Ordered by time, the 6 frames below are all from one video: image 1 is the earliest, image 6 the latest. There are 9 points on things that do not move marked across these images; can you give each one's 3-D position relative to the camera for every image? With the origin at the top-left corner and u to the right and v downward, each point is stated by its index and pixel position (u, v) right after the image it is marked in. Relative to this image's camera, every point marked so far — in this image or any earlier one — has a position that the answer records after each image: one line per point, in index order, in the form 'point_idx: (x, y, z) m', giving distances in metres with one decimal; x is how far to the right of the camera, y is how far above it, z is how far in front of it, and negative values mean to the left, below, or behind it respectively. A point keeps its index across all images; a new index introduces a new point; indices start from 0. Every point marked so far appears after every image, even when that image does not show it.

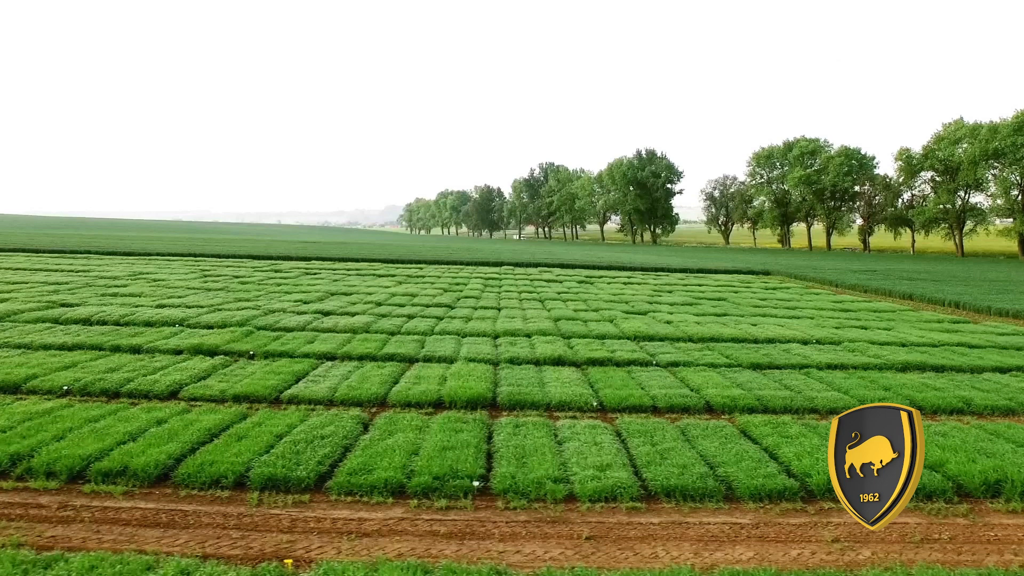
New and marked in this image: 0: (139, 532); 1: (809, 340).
0: (-8.4, -5.6, +6.8) m
1: (+18.6, -3.3, +18.9) m
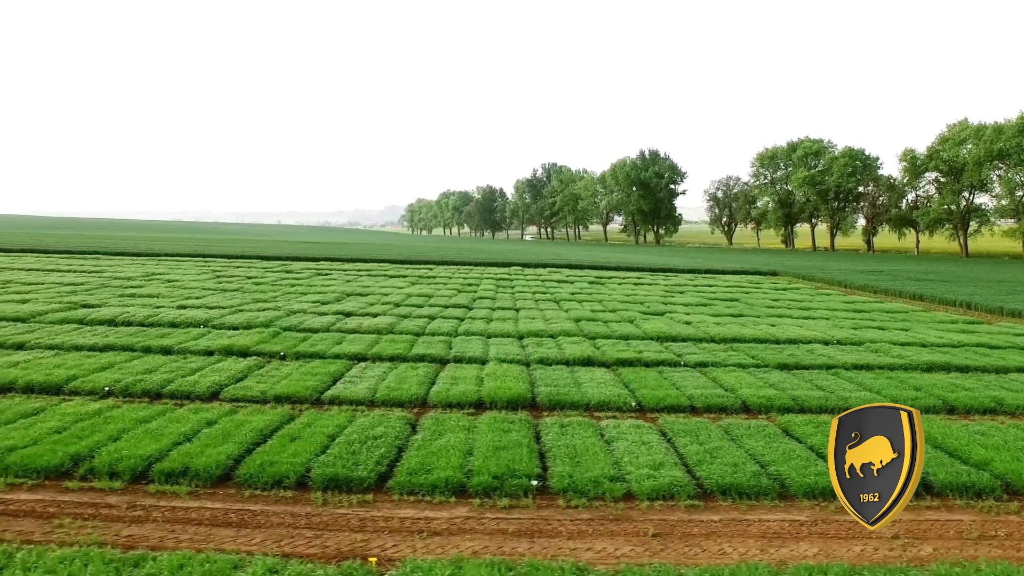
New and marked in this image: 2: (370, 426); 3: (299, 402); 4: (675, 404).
0: (-6.9, -5.6, +7.0) m
1: (+20.1, -3.3, +19.1) m
2: (-4.6, -4.6, +10.1) m
3: (-8.4, -4.5, +11.9) m
4: (+6.4, -4.6, +11.9) m
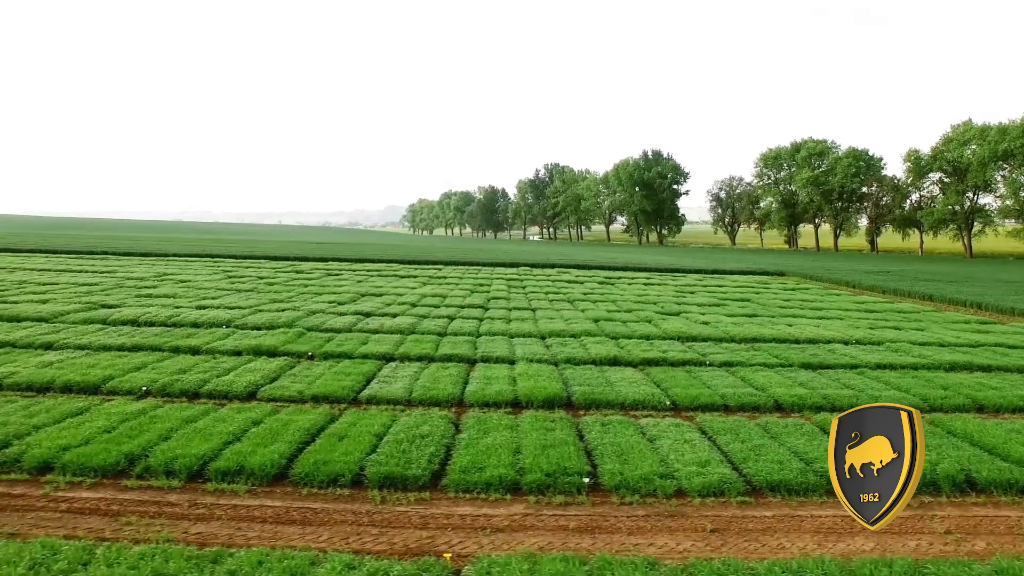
0: (-5.4, -5.6, +7.1) m
1: (+21.5, -3.3, +19.3) m
2: (-3.1, -4.6, +10.2) m
3: (-7.0, -4.5, +12.0) m
4: (+7.8, -4.6, +12.1) m
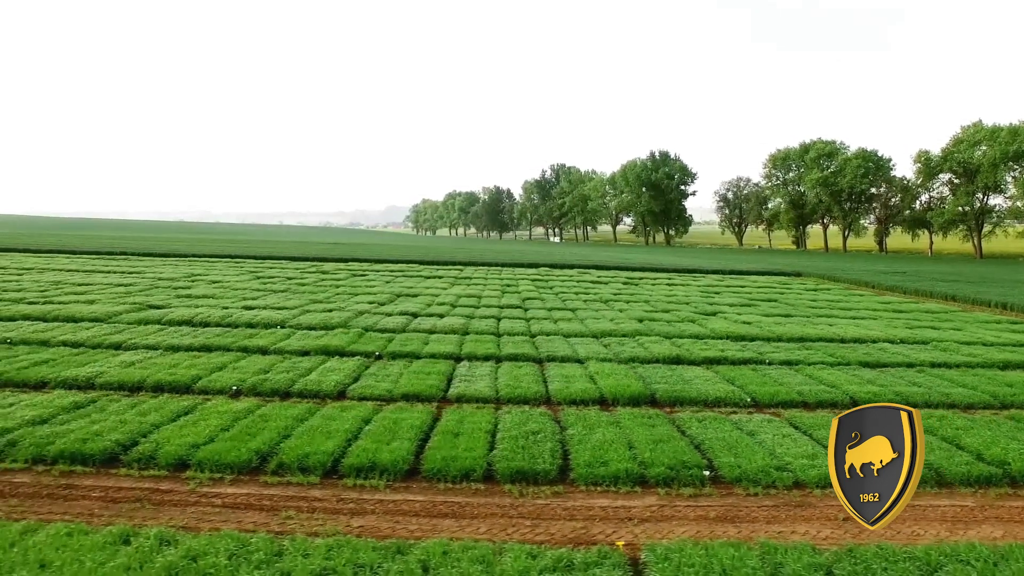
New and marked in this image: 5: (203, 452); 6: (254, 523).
0: (-1.8, -5.7, +7.3) m
1: (+25.0, -3.4, +19.7) m
2: (+0.4, -4.6, +10.5) m
3: (-3.5, -4.5, +12.2) m
4: (+11.4, -4.6, +12.4) m
5: (-9.1, -4.8, +8.9) m
6: (-6.1, -5.6, +7.1) m
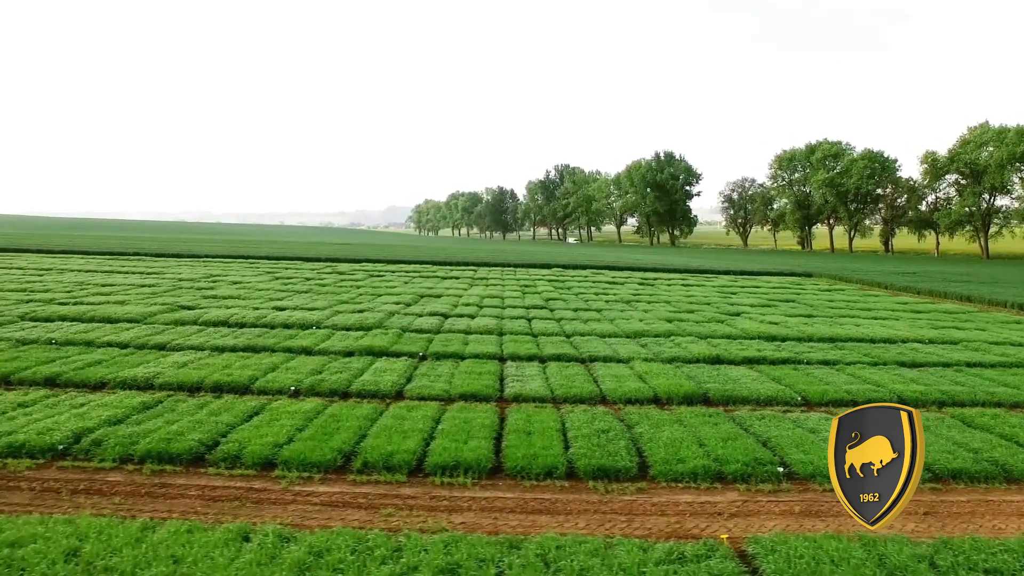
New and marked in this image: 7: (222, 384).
0: (+0.5, -5.7, +7.5) m
1: (+27.3, -3.4, +20.1) m
2: (+2.8, -4.7, +10.7) m
3: (-1.1, -4.6, +12.4) m
4: (+13.7, -4.6, +12.7) m
5: (-6.7, -4.9, +9.0) m
6: (-3.7, -5.6, +7.3) m
7: (-12.1, -4.0, +12.6) m
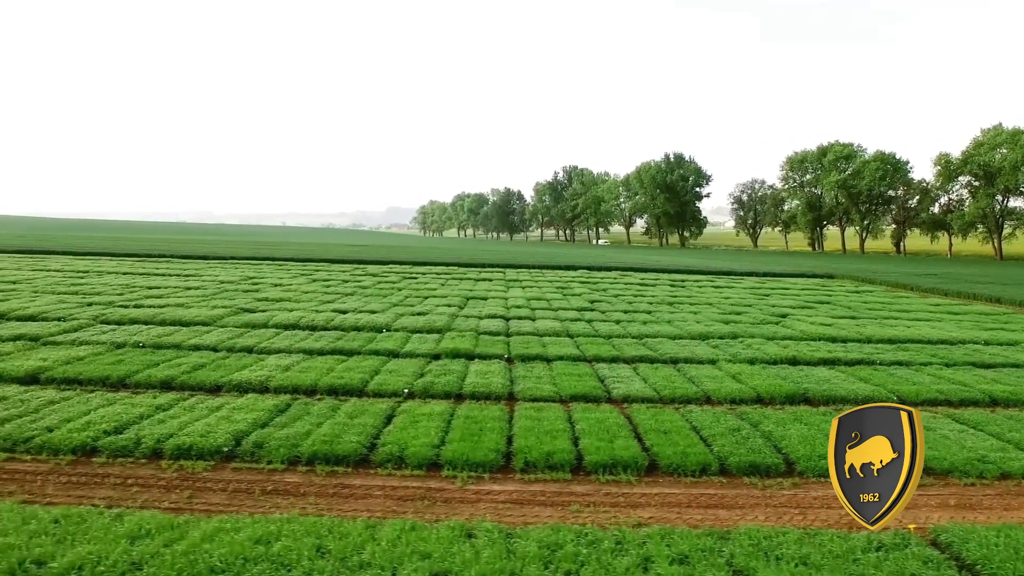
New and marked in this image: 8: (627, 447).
0: (+5.2, -5.9, +7.9) m
1: (+31.9, -3.5, +20.7) m
2: (+7.4, -4.8, +11.1) m
3: (+3.6, -4.8, +12.8) m
4: (+18.4, -4.8, +13.2) m
5: (-2.0, -5.0, +9.3) m
6: (+1.0, -5.8, +7.6) m
7: (-7.5, -4.2, +12.9) m
8: (+3.6, -5.1, +9.6) m
